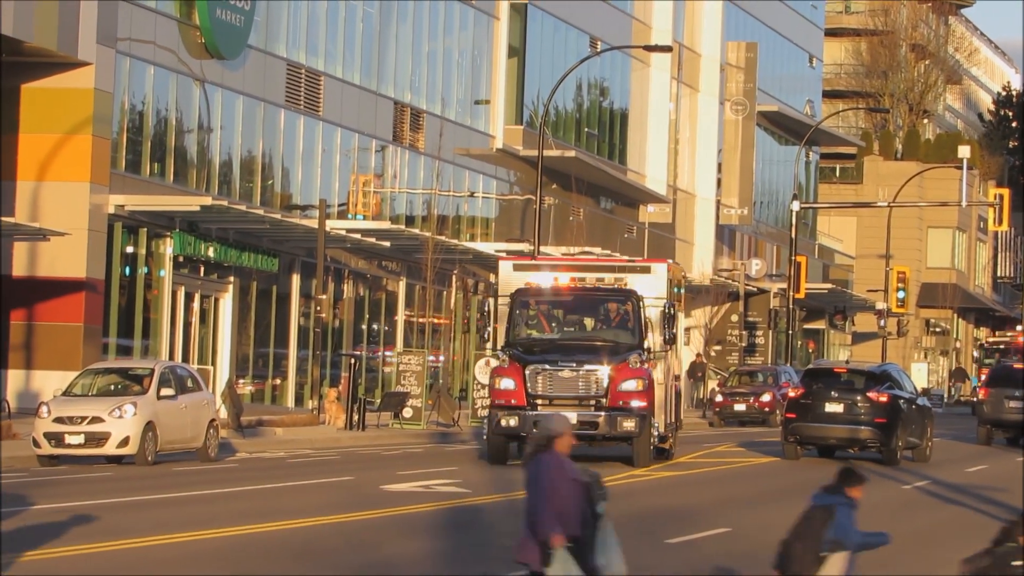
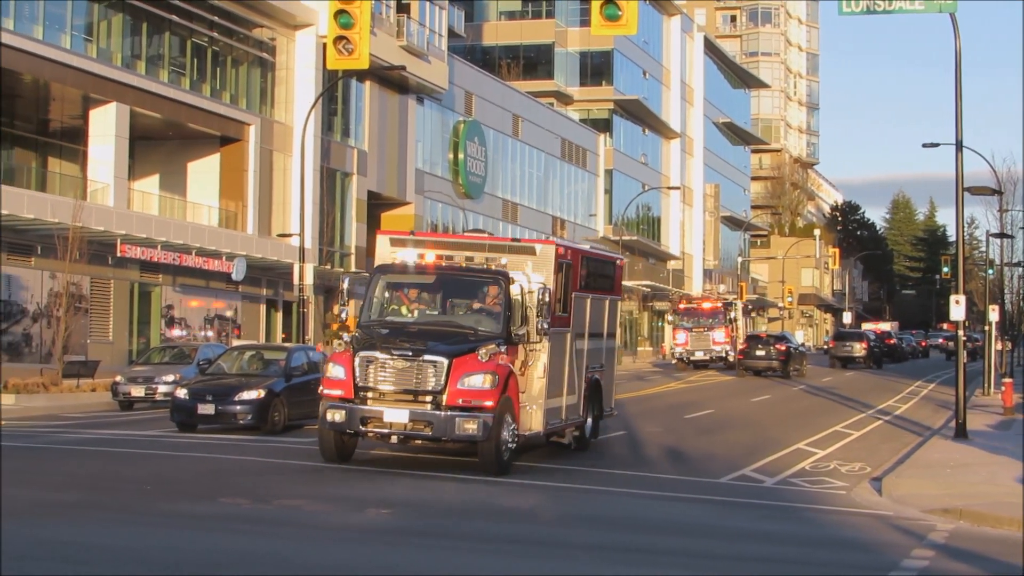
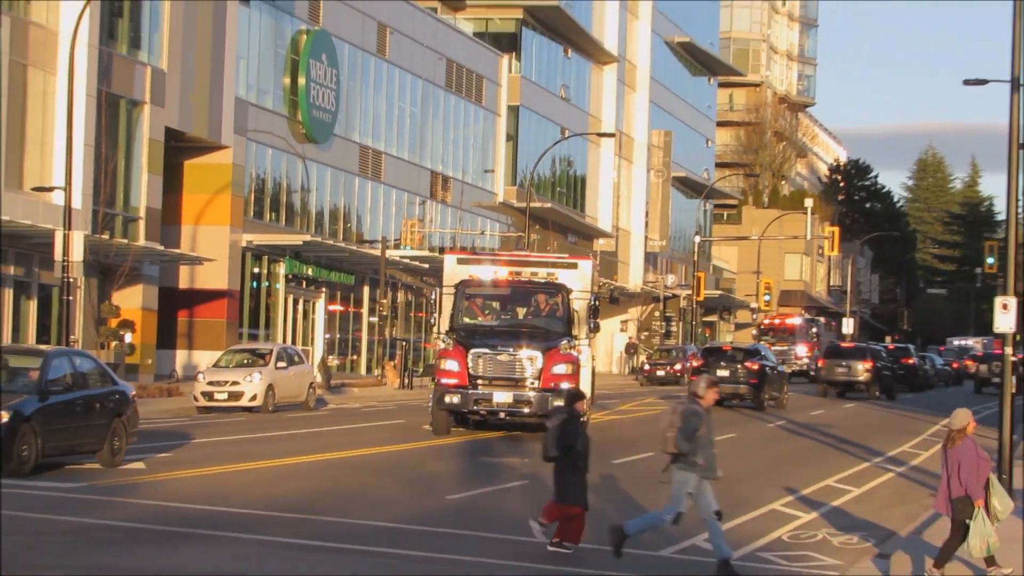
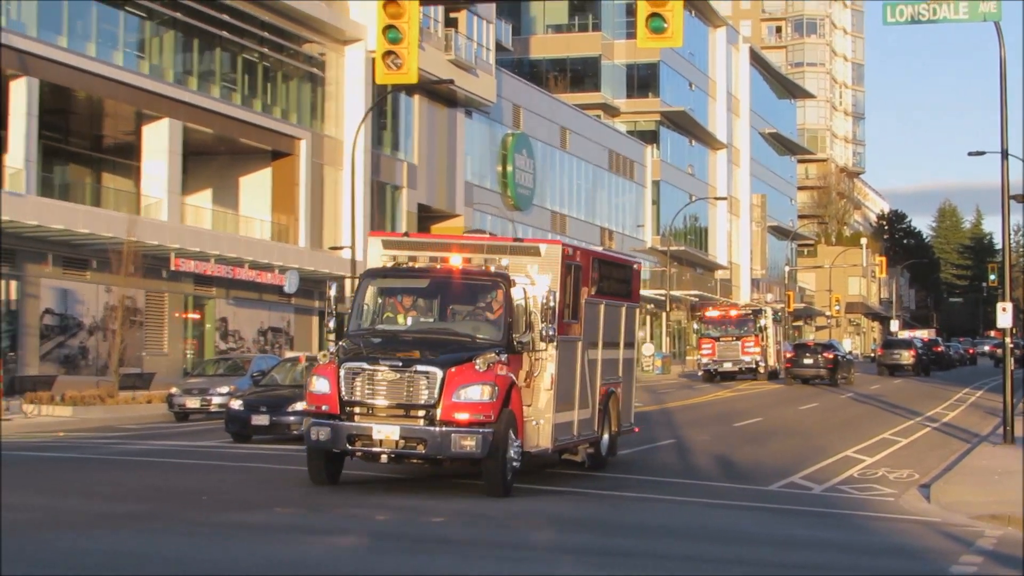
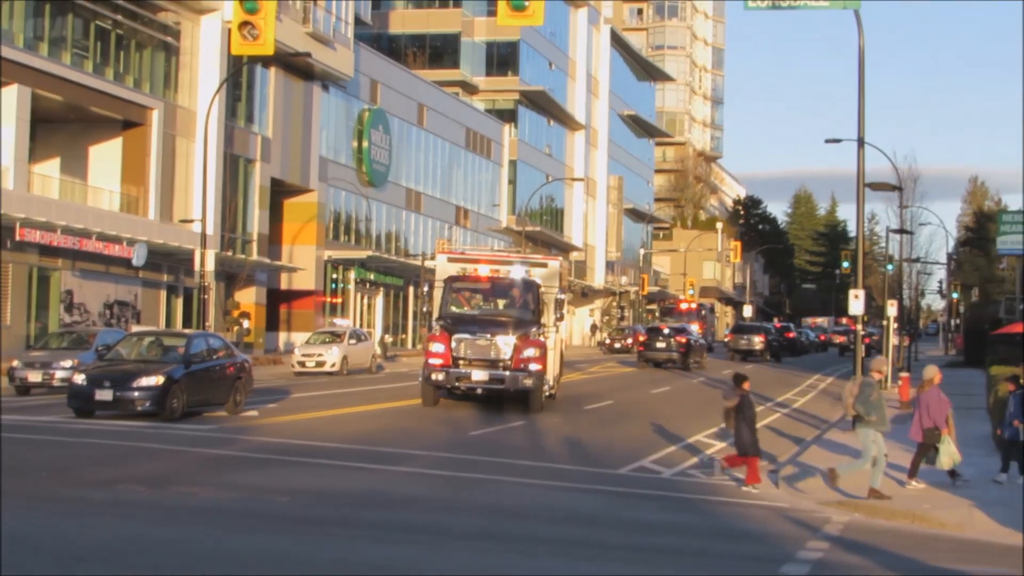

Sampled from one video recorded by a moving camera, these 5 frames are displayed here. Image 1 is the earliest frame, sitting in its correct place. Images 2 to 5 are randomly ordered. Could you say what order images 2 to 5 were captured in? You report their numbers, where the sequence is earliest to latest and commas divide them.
3, 5, 2, 4
